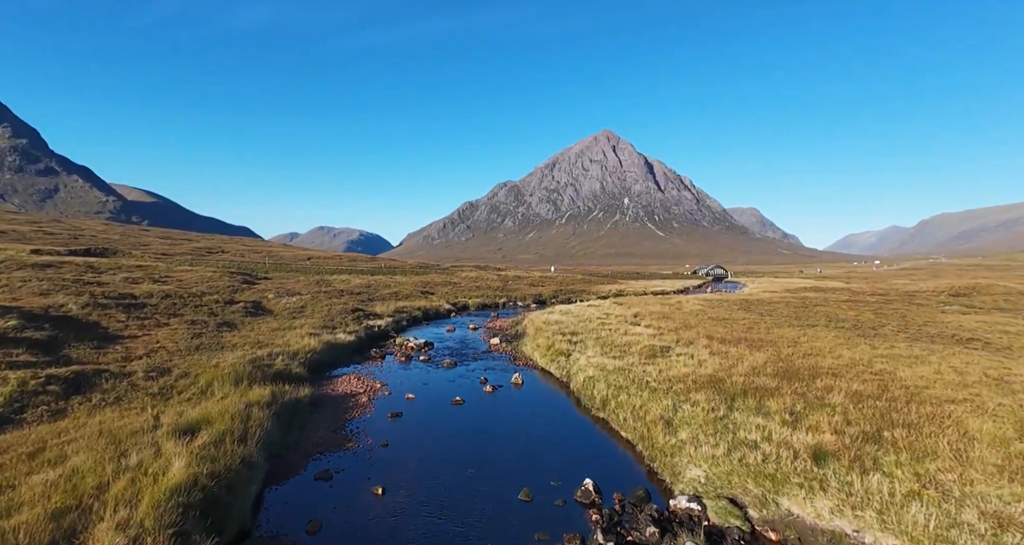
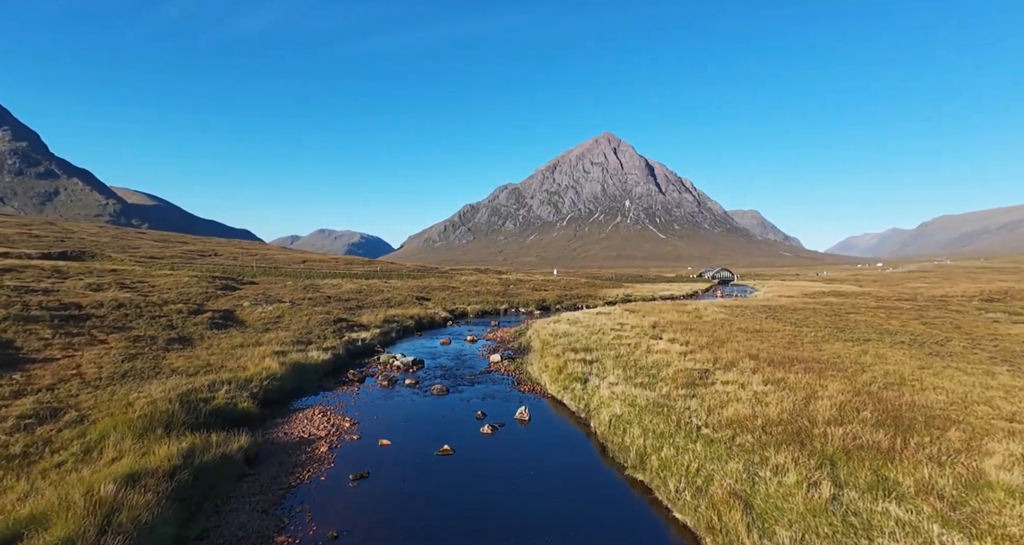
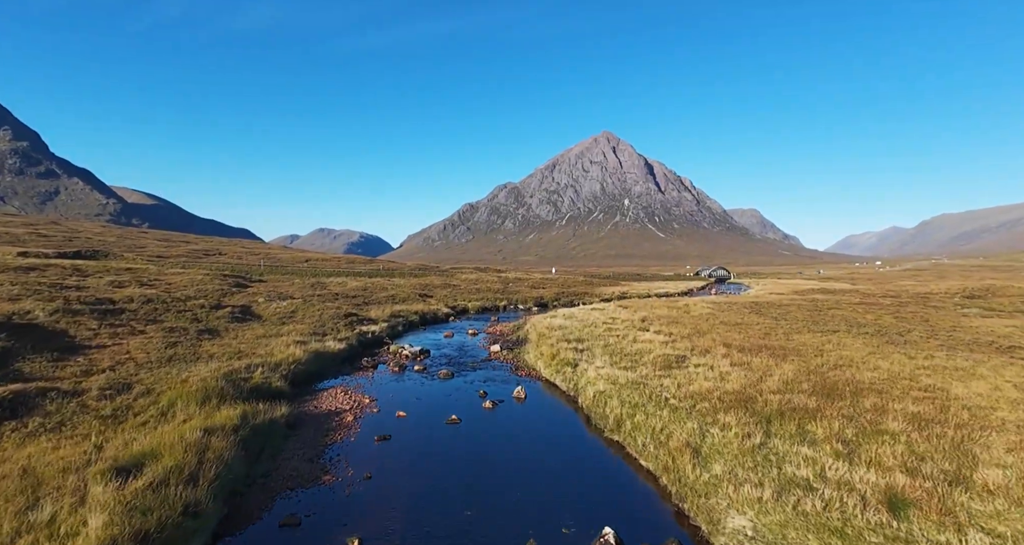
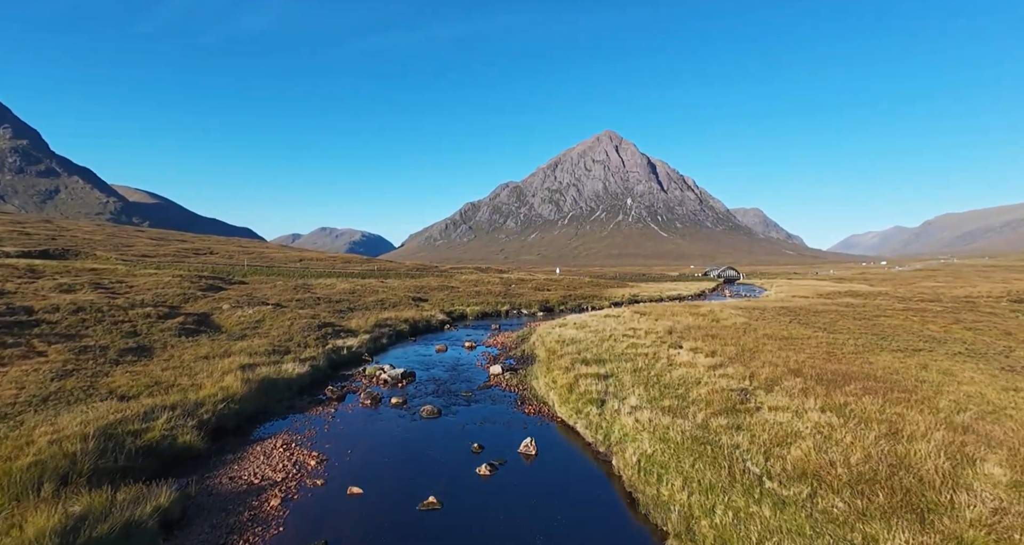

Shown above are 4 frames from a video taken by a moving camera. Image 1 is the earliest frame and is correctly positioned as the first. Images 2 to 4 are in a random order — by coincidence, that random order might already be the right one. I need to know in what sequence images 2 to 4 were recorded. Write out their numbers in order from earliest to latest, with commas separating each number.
3, 2, 4
